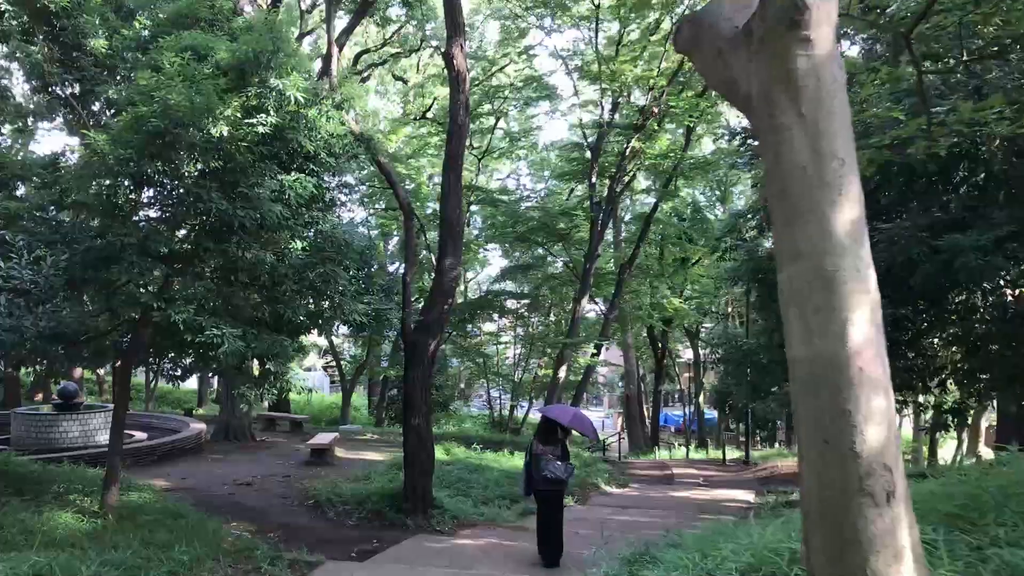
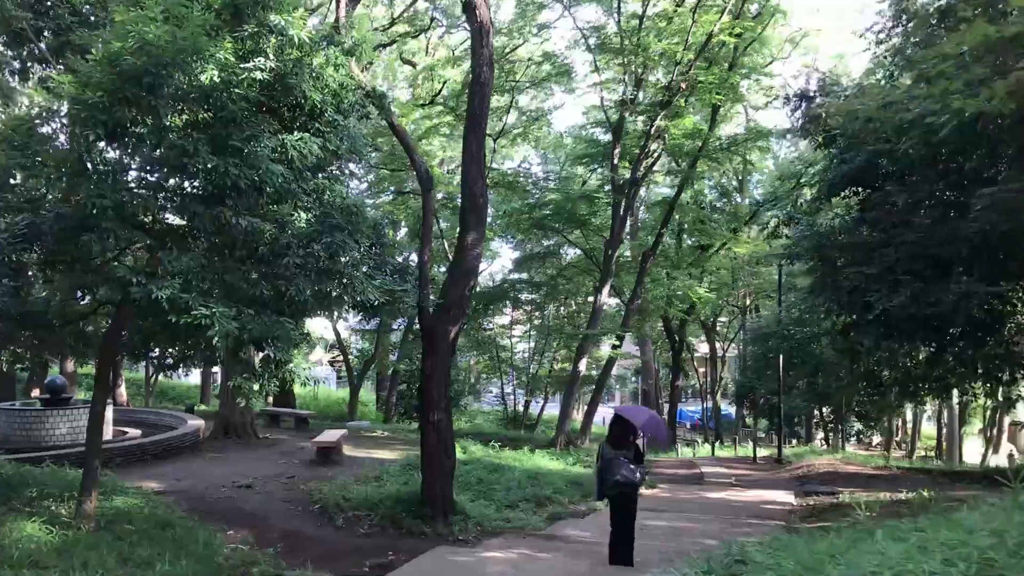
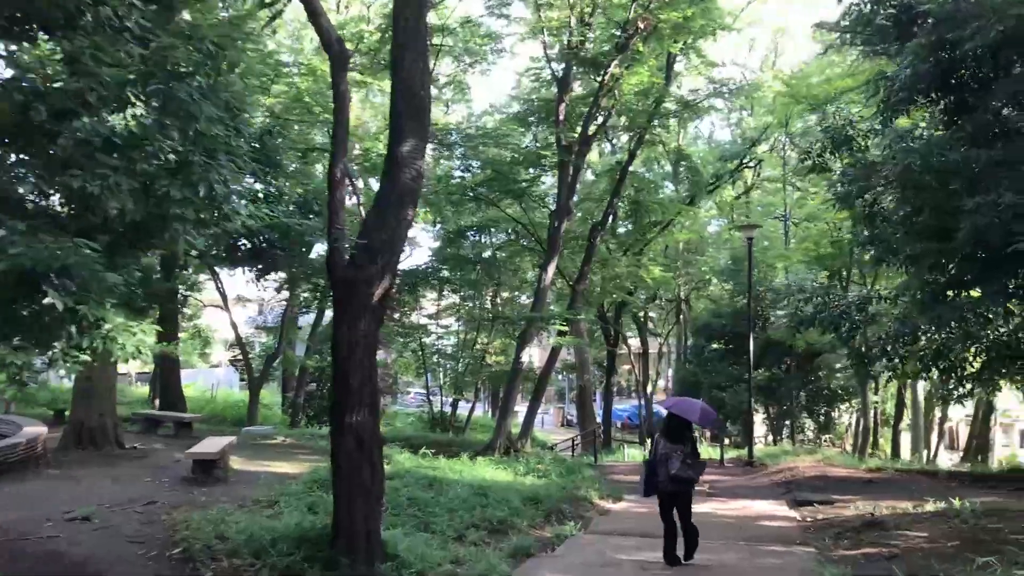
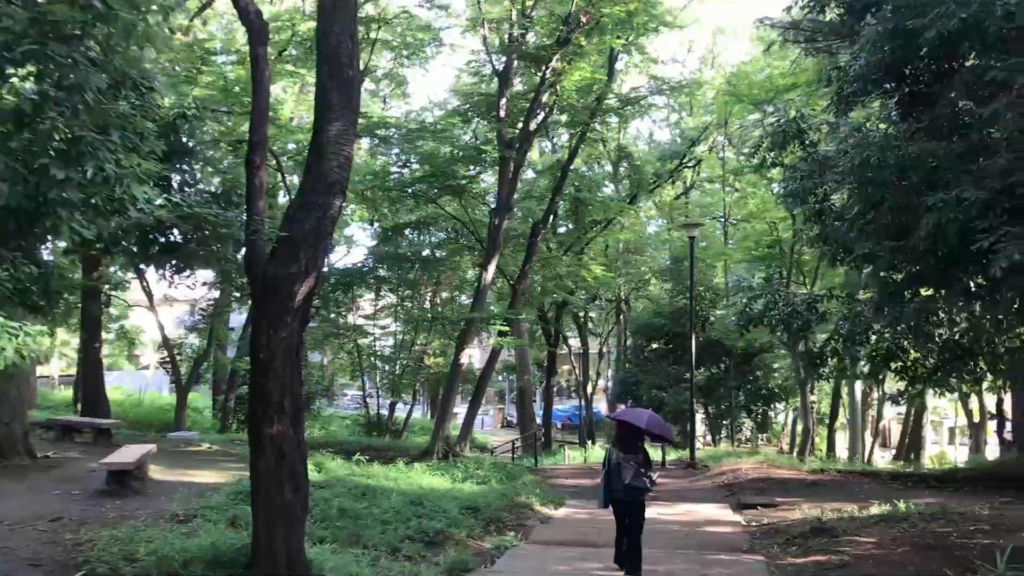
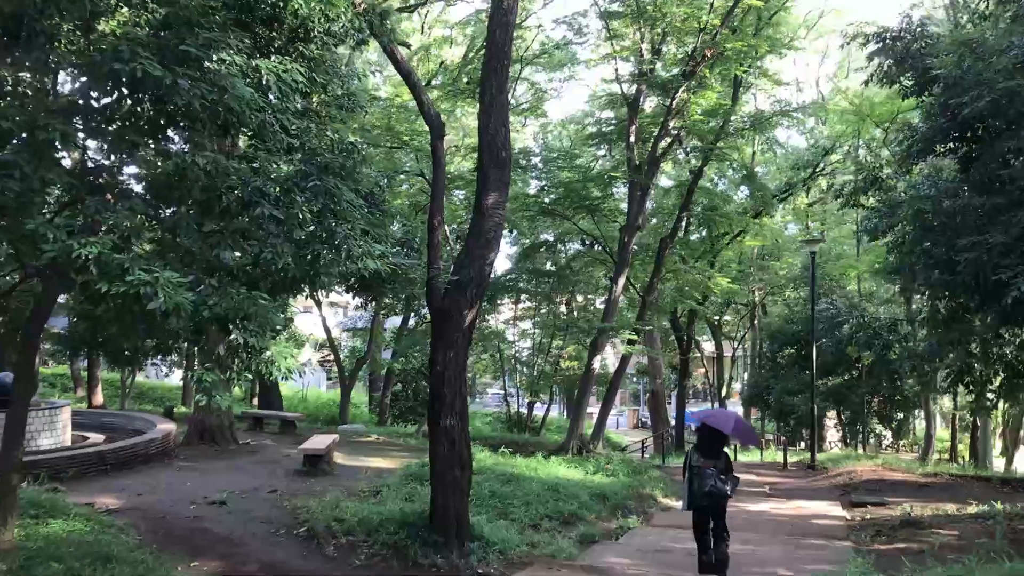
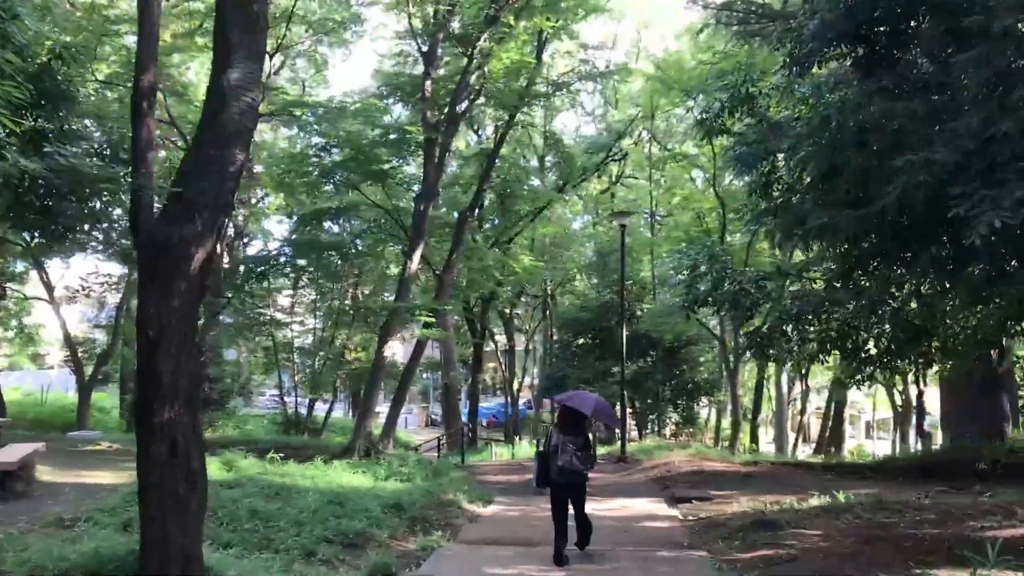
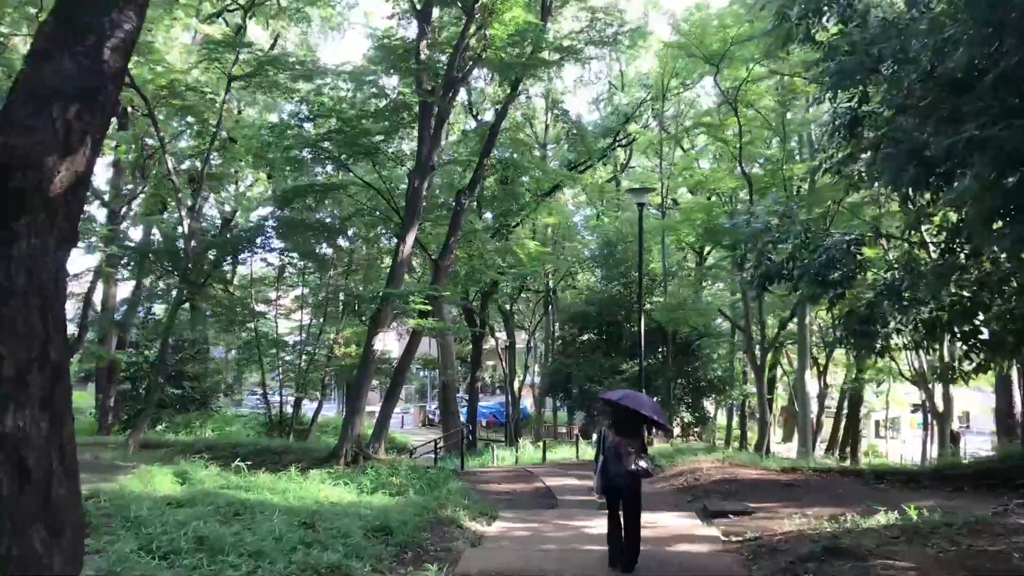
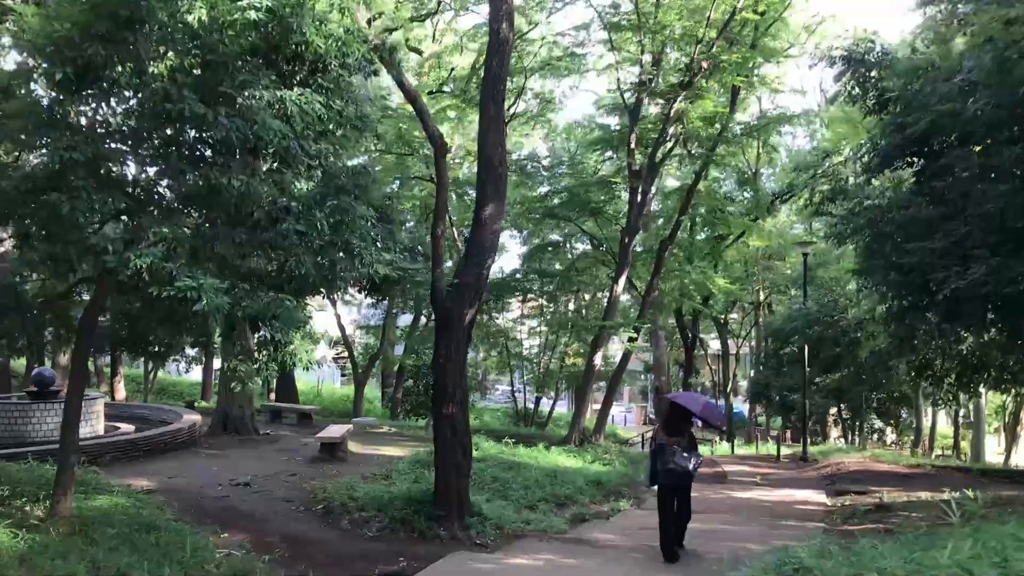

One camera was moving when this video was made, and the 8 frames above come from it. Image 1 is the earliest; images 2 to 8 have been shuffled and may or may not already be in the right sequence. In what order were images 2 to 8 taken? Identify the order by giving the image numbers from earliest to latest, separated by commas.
2, 8, 5, 3, 4, 6, 7
